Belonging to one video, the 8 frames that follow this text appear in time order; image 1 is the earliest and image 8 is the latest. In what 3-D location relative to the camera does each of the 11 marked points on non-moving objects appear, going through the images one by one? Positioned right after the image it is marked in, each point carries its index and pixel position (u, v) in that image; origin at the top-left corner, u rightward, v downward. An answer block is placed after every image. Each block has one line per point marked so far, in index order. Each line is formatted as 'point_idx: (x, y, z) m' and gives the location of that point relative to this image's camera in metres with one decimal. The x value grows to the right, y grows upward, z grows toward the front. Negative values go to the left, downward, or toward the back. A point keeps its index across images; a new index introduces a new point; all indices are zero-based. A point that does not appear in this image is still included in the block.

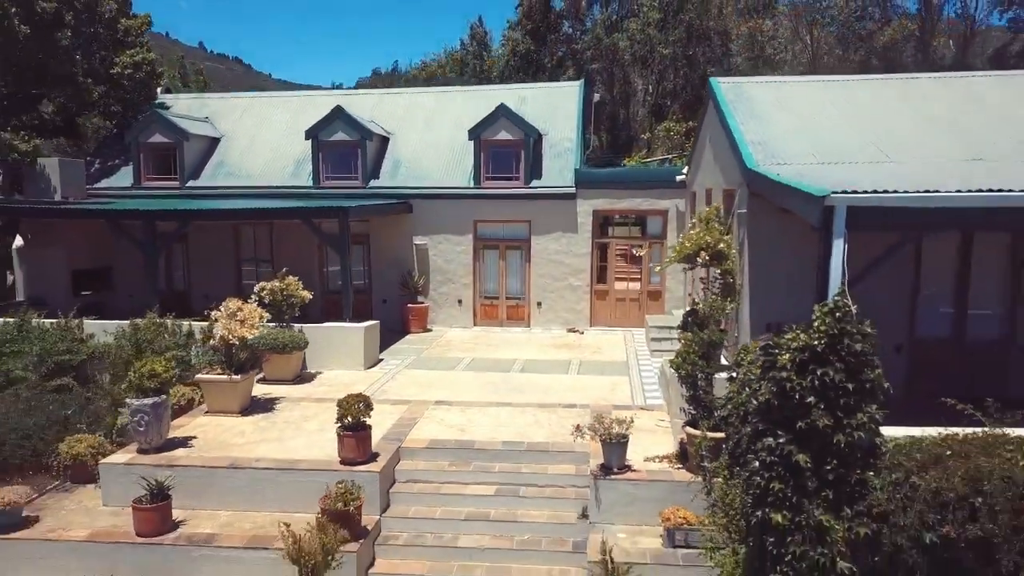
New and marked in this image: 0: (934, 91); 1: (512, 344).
0: (+5.8, +2.8, +10.4) m
1: (0.0, -1.0, +14.5) m
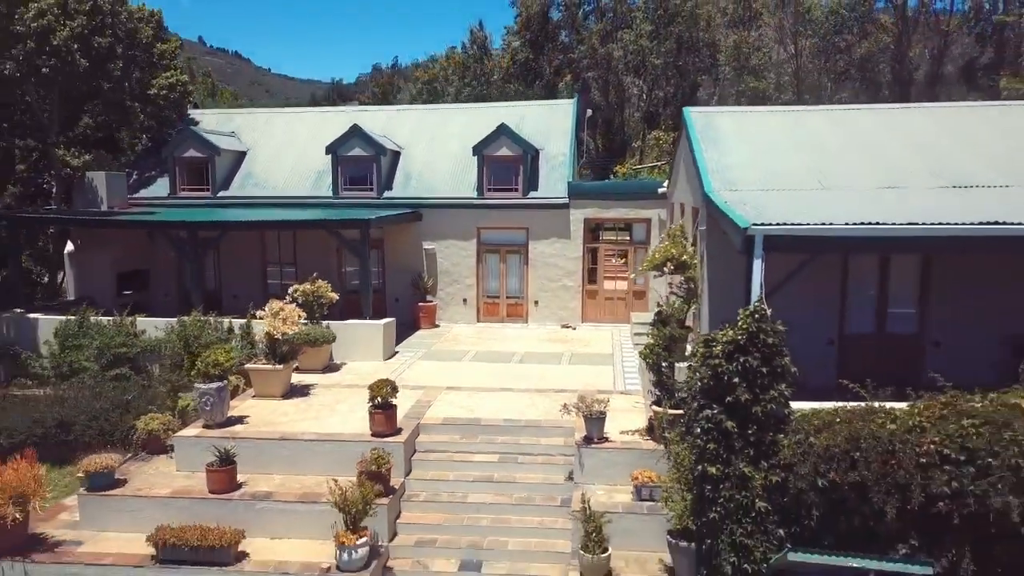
0: (+5.8, +2.8, +12.2) m
1: (0.0, -1.0, +16.3) m
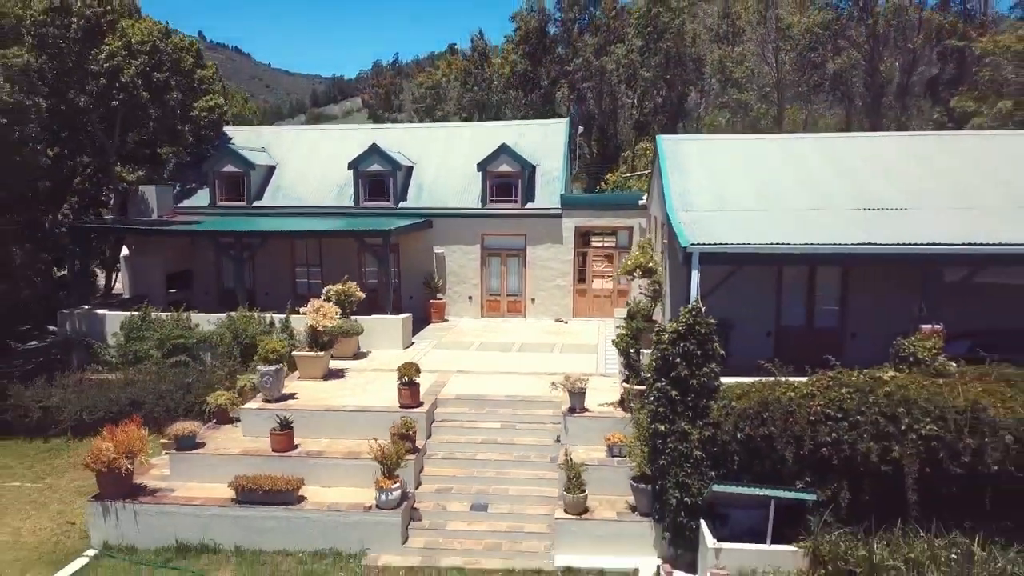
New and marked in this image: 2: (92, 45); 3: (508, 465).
0: (+5.8, +2.7, +14.7) m
1: (0.0, -1.0, +18.8) m
2: (-9.3, +5.4, +18.0) m
3: (-0.1, -2.7, +11.9) m
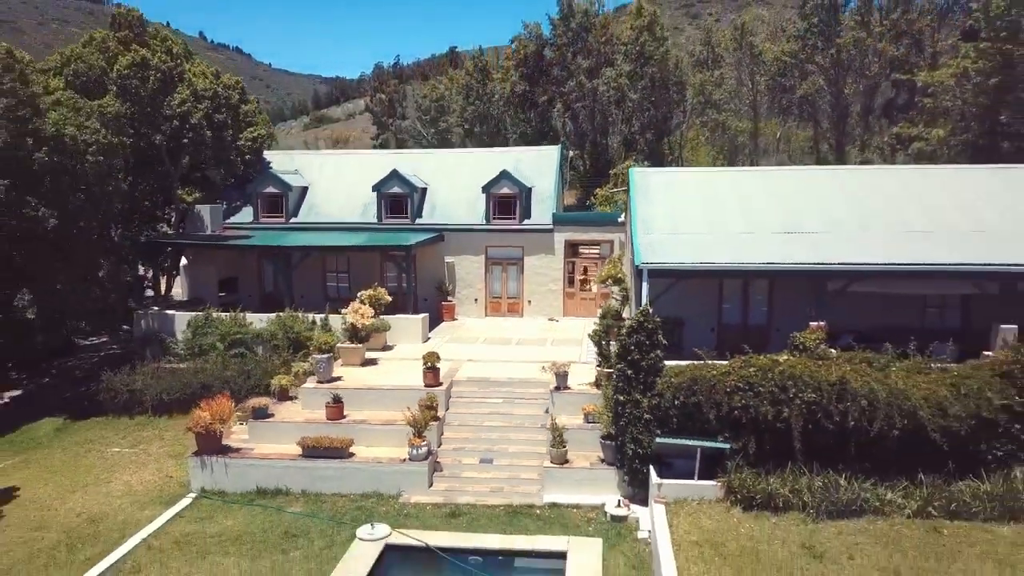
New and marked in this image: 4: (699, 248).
0: (+5.8, +2.6, +18.2) m
1: (0.0, -1.1, +22.4) m
2: (-9.3, +5.3, +21.5) m
3: (-0.1, -2.8, +15.5) m
4: (+3.7, +0.8, +15.5) m
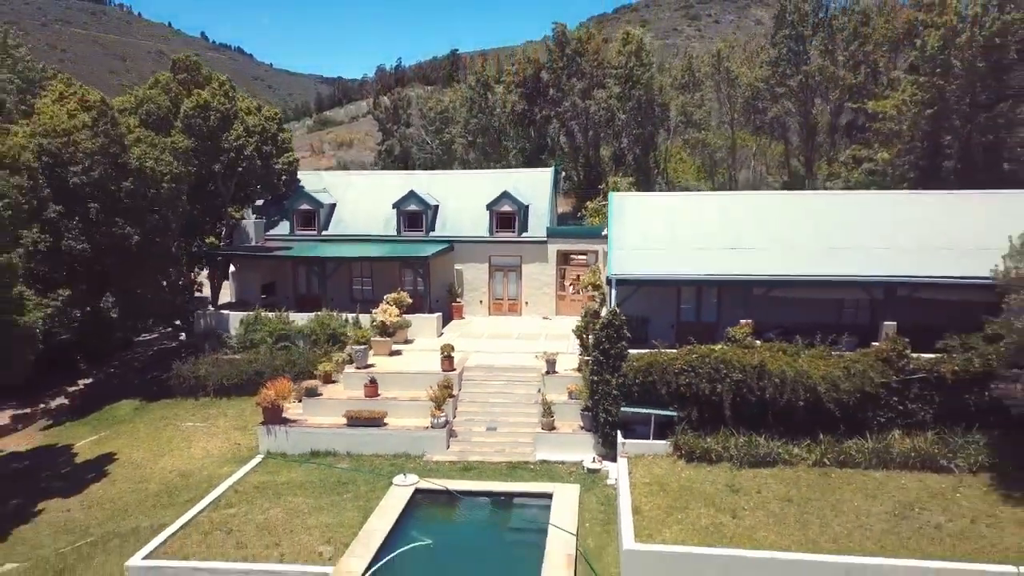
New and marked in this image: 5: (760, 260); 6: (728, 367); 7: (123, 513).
0: (+5.8, +2.5, +22.3) m
1: (0.0, -1.3, +26.4) m
2: (-9.3, +5.2, +25.5) m
3: (-0.1, -3.0, +19.5) m
4: (+3.6, +0.7, +19.5) m
5: (+6.1, +0.7, +19.2) m
6: (+4.6, -1.7, +16.5) m
7: (-8.6, -5.0, +17.2) m
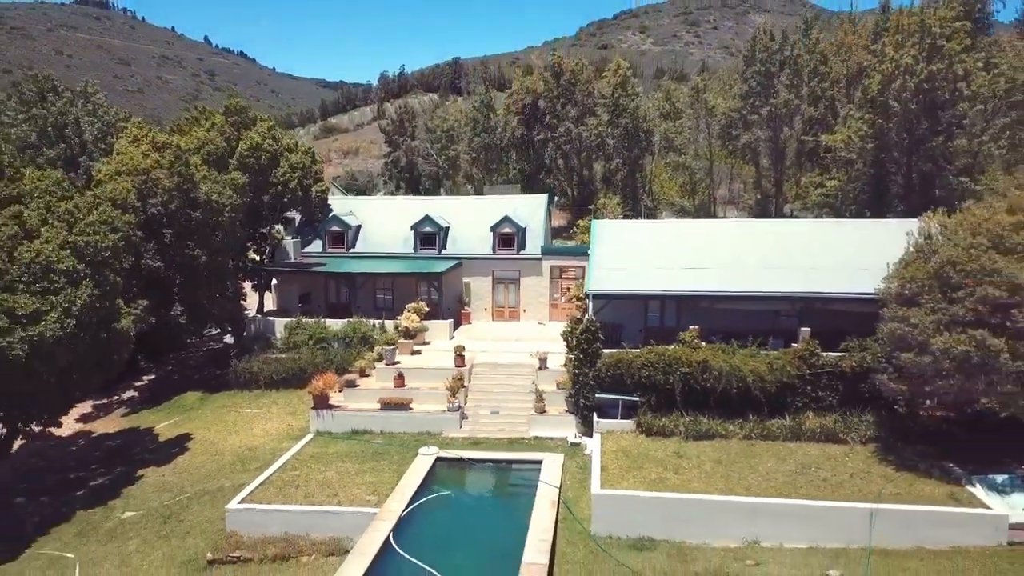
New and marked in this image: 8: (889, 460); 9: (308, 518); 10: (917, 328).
0: (+5.8, +2.1, +27.1) m
1: (0.0, -1.7, +31.2) m
2: (-9.4, +4.8, +30.4) m
3: (-0.1, -3.3, +24.3) m
4: (+3.6, +0.3, +24.4) m
5: (+6.1, +0.3, +24.0) m
6: (+4.6, -2.1, +21.4) m
7: (-8.6, -5.3, +22.0) m
8: (+9.4, -4.3, +19.3) m
9: (-4.8, -5.4, +18.3) m
10: (+9.3, -0.9, +18.0) m
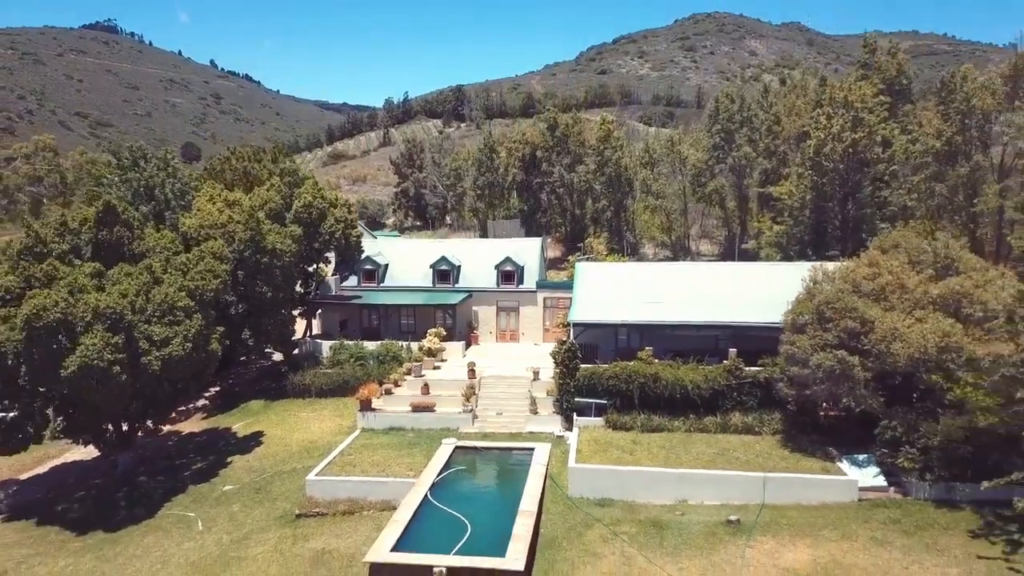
0: (+5.8, +0.8, +34.4) m
1: (0.0, -3.1, +38.4) m
2: (-9.3, +3.4, +37.8) m
3: (-0.1, -4.6, +31.5) m
4: (+3.6, -0.9, +31.6) m
5: (+6.1, -0.9, +31.3) m
6: (+4.6, -3.2, +28.5) m
7: (-8.6, -6.5, +29.1) m
8: (+9.4, -5.3, +26.4) m
9: (-4.8, -6.5, +25.4) m
10: (+9.3, -2.0, +25.1) m
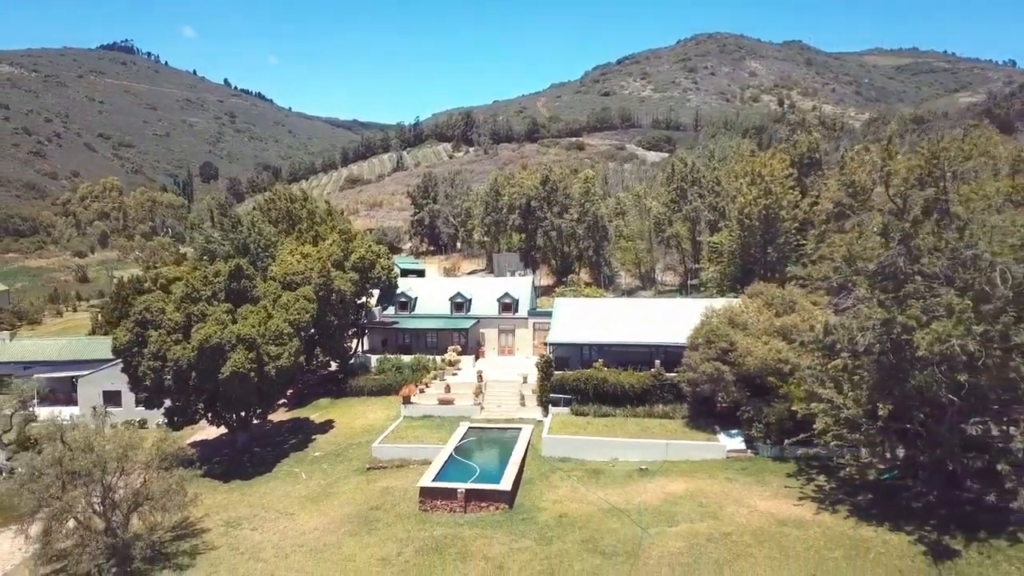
0: (+5.6, -1.0, +47.9) m
1: (-0.2, -4.9, +51.9) m
2: (-9.5, +1.5, +51.5) m
3: (-0.3, -6.3, +45.0) m
4: (+3.4, -2.7, +45.1) m
5: (+5.9, -2.6, +44.8) m
6: (+4.3, -4.9, +42.0) m
7: (-8.9, -8.3, +42.7) m
8: (+9.1, -7.0, +39.8) m
9: (-5.1, -8.2, +39.0) m
10: (+9.0, -3.6, +38.6) m
